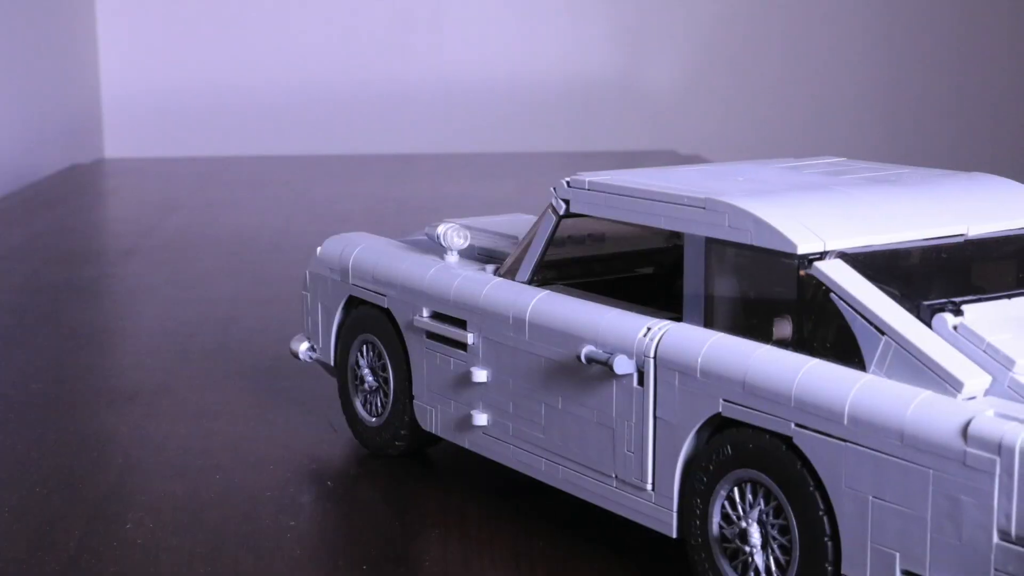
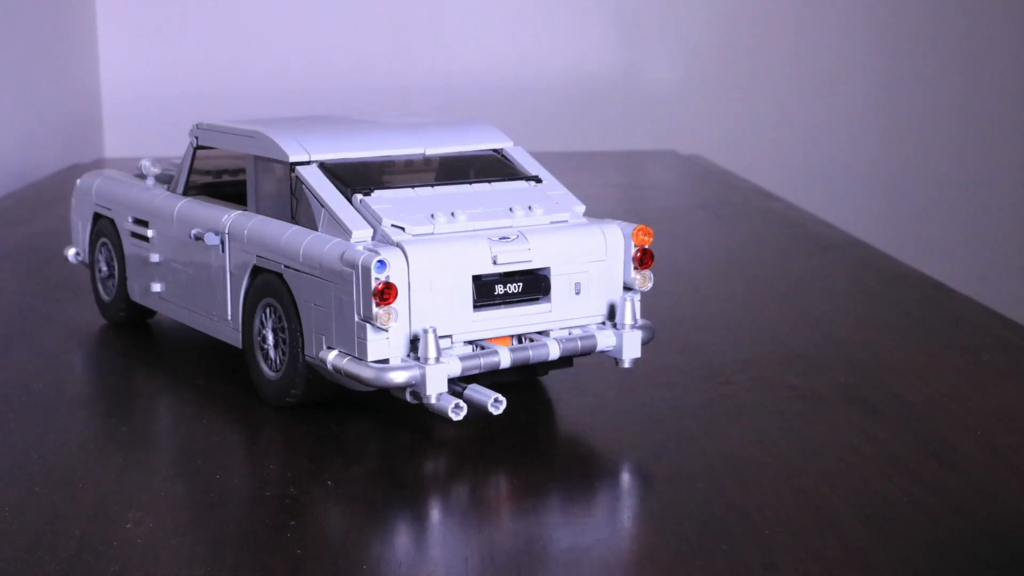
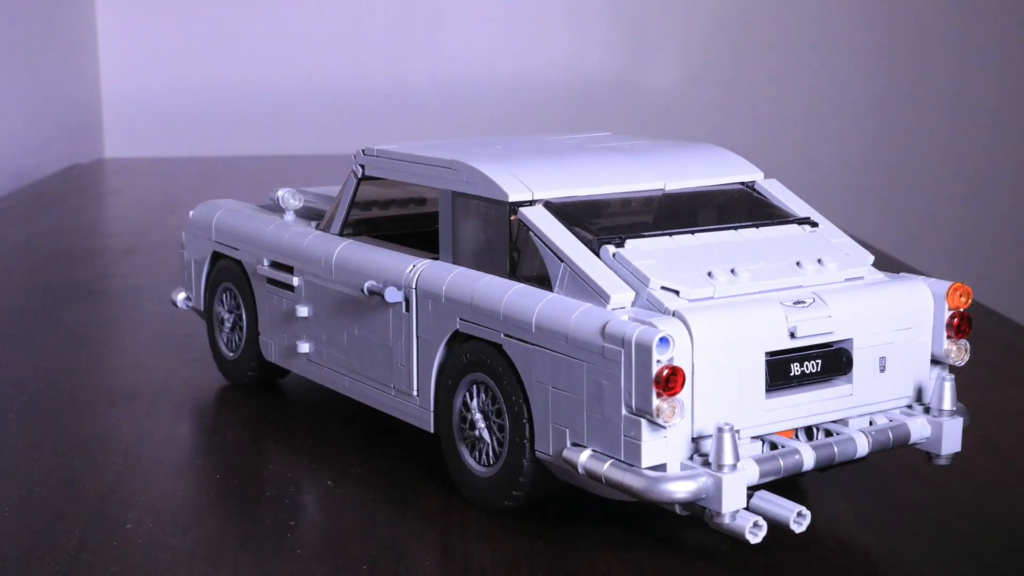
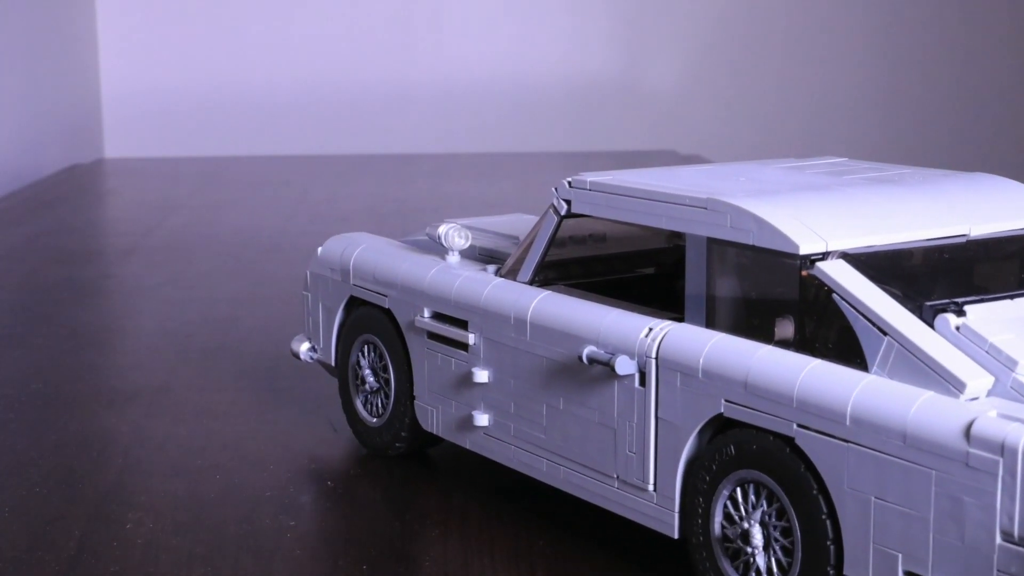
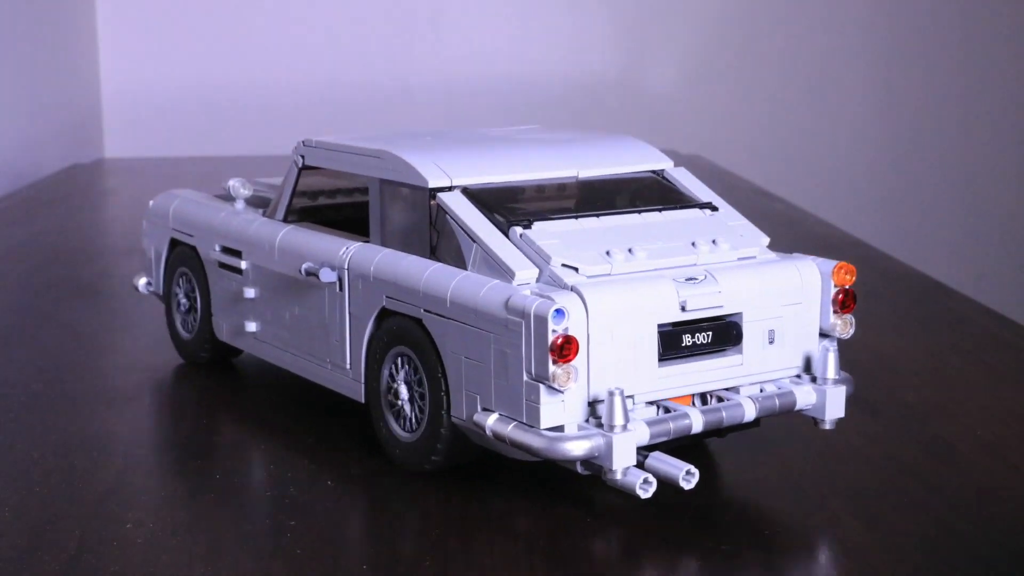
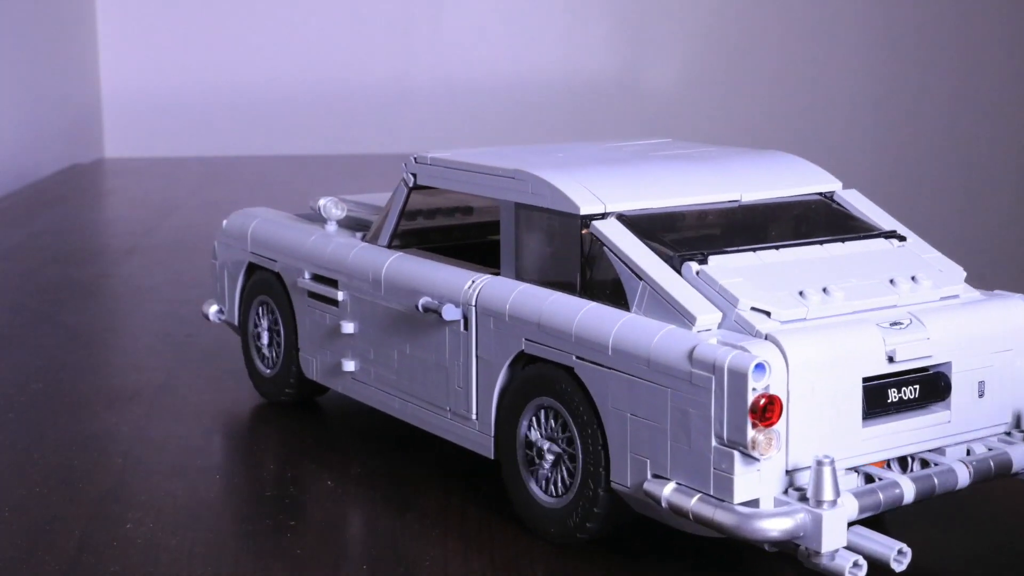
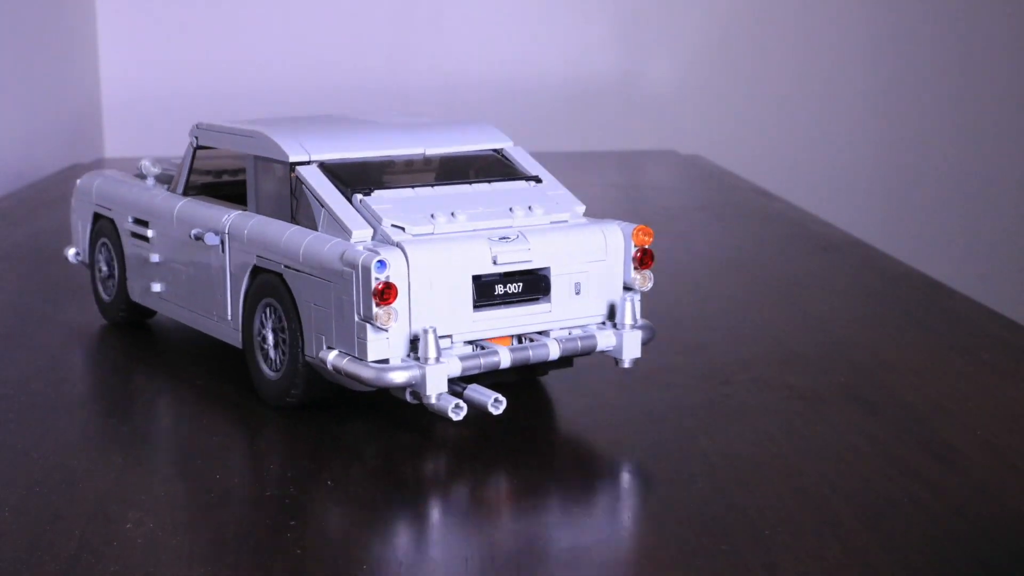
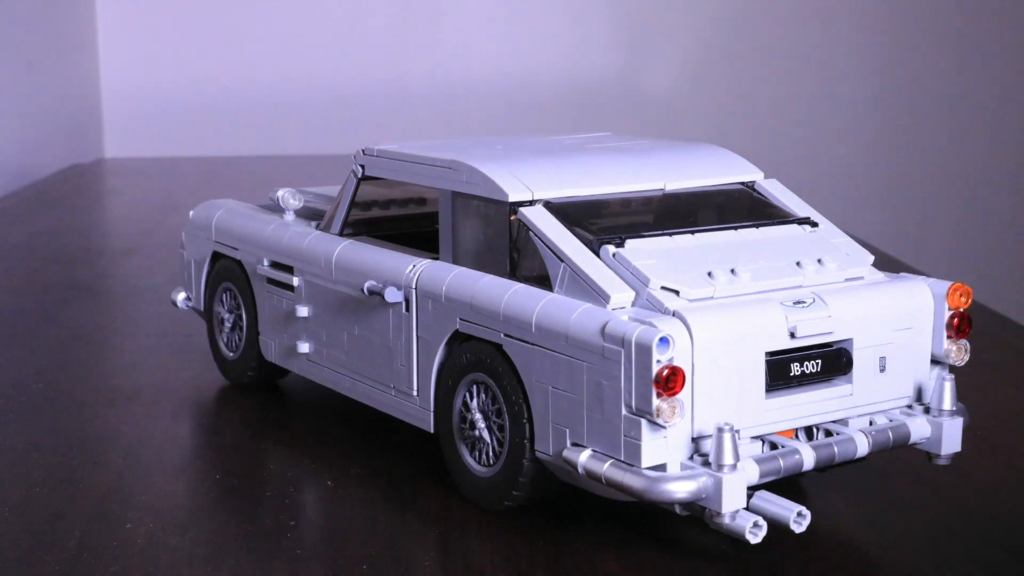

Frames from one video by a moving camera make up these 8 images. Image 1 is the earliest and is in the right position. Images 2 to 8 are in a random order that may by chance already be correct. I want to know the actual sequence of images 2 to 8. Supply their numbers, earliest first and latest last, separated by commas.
8, 7, 5, 6, 4, 3, 2
